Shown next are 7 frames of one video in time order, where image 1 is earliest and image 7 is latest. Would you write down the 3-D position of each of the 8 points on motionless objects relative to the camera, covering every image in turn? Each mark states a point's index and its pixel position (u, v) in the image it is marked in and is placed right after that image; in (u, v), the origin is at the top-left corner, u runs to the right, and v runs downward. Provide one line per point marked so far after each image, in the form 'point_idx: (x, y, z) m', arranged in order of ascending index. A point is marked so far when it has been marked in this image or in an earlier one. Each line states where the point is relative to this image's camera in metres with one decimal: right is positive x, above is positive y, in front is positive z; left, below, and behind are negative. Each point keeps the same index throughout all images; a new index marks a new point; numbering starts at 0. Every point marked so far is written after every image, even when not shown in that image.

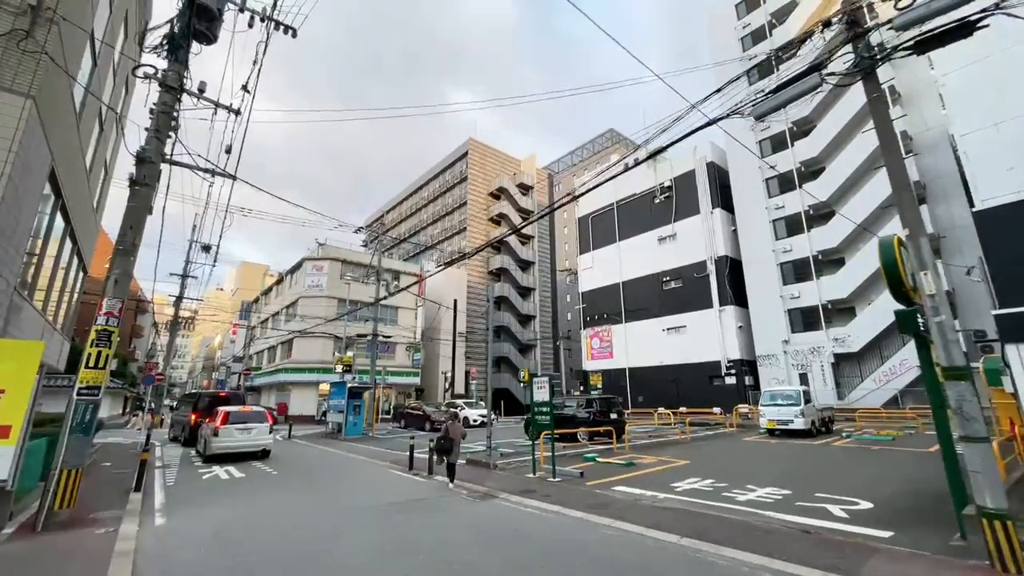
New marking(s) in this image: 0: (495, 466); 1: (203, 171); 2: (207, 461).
0: (-0.4, -4.5, +10.9) m
1: (-6.1, +2.3, +8.6) m
2: (-10.8, -5.9, +15.1) m
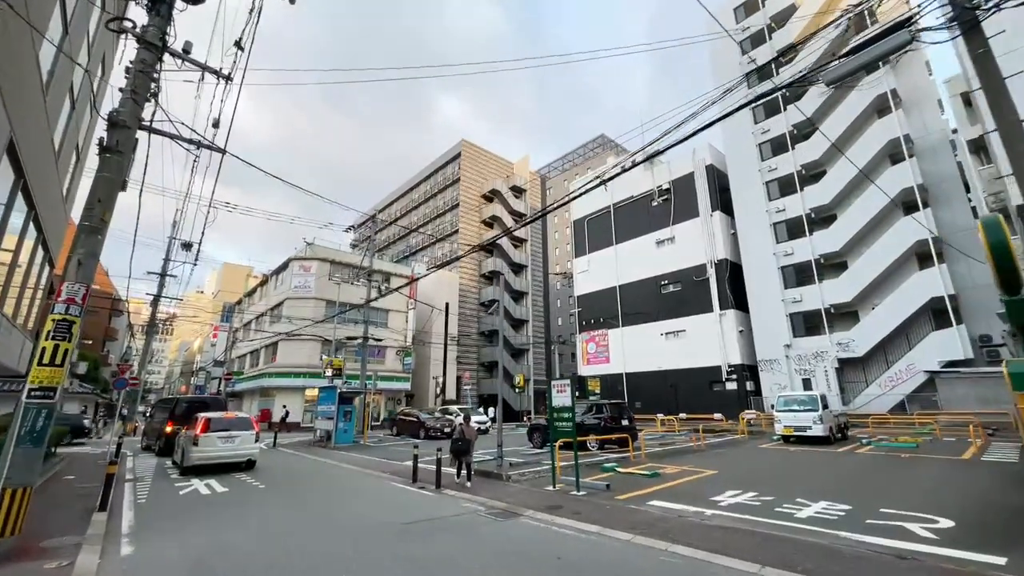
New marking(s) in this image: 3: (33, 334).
0: (-0.1, -4.4, +10.0) m
1: (-5.6, +2.5, +7.6) m
2: (-10.6, -5.7, +13.8) m
3: (-15.6, -1.4, +14.0) m
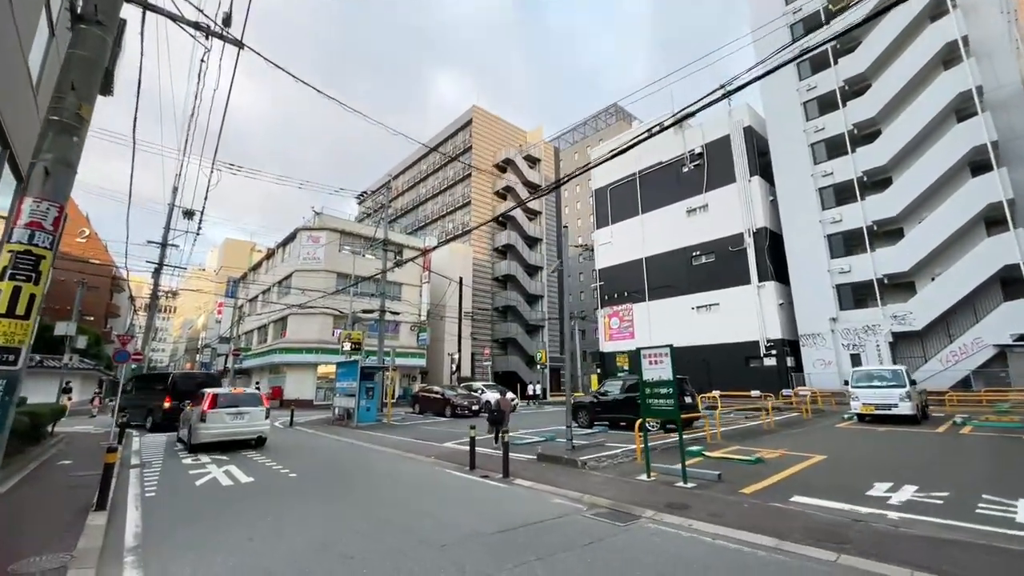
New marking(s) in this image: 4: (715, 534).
0: (+1.4, -3.4, +8.4) m
1: (-4.2, +3.4, +5.7) m
2: (-9.1, -4.6, +12.3) m
3: (-14.1, -0.3, +12.3) m
4: (+2.2, -2.7, +4.8) m
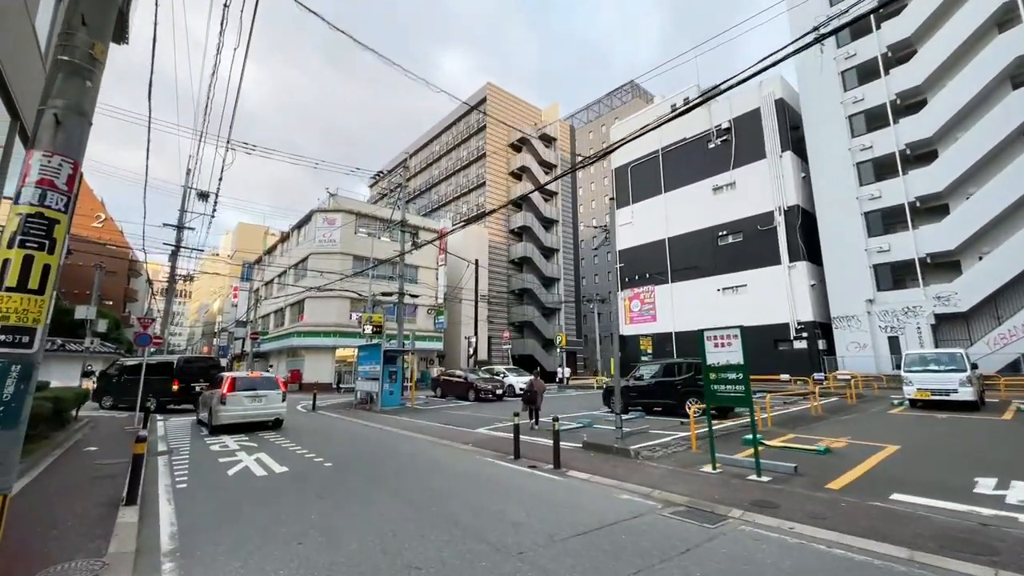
0: (+2.2, -3.0, +7.8) m
1: (-3.4, +3.7, +5.0) m
2: (-8.2, -4.1, +12.0) m
3: (-13.2, +0.2, +11.9) m
4: (+3.0, -2.4, +4.2) m
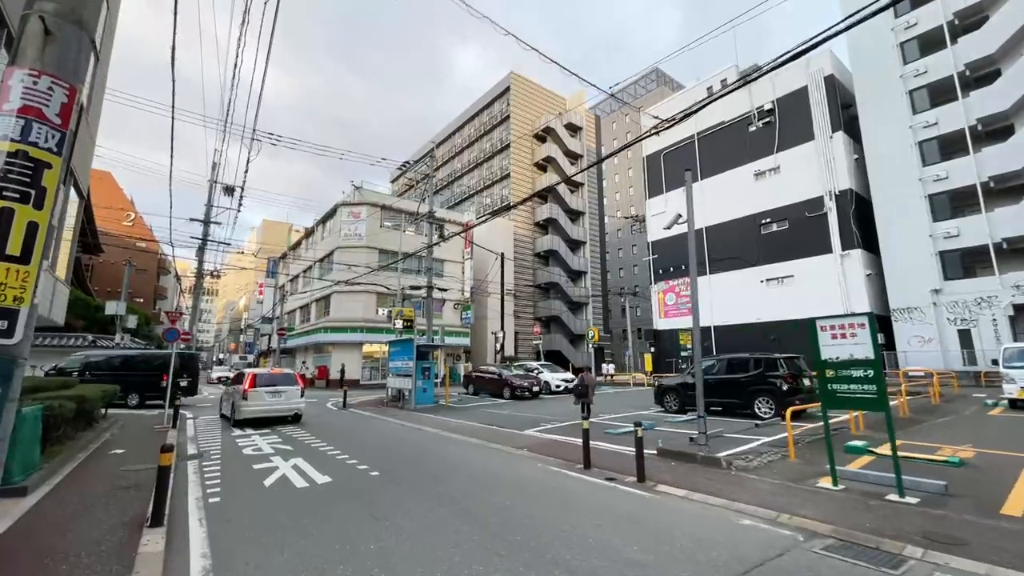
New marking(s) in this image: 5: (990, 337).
0: (+3.3, -2.7, +6.7) m
1: (-2.5, +3.9, +4.0) m
2: (-6.9, -3.8, +11.3) m
3: (-11.9, +0.4, +11.4) m
4: (+3.9, -2.2, +3.1) m
5: (+21.4, -2.2, +19.6) m
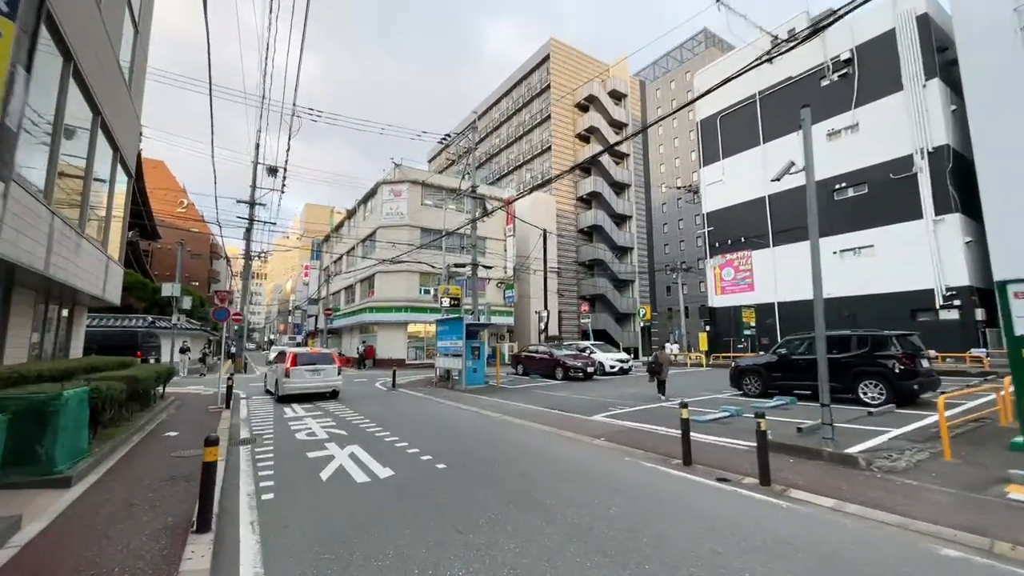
0: (+4.5, -2.2, +5.4) m
1: (-1.6, +4.2, +2.9) m
2: (-5.3, -3.2, +10.9) m
3: (-10.4, +1.0, +11.2) m
4: (+4.7, -1.8, +1.7) m
5: (+23.5, -0.9, +16.8) m
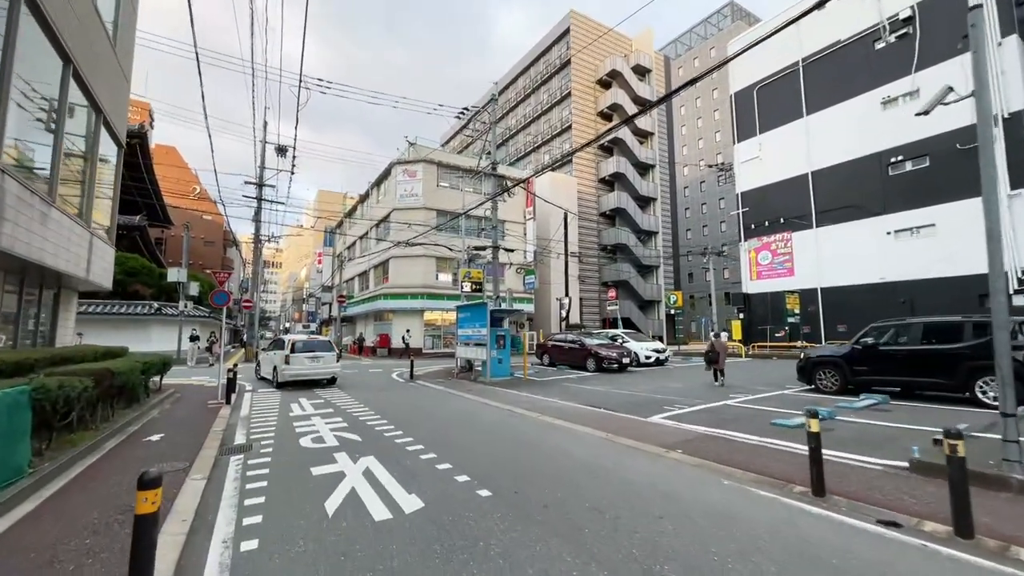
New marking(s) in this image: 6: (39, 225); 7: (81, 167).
0: (+5.1, -1.9, +3.8) m
1: (-1.1, +4.4, +1.3) m
2: (-4.5, -2.8, +9.6) m
3: (-9.6, +1.4, +9.9) m
4: (+5.3, -1.6, +0.1) m
5: (+24.5, -0.2, +14.6) m
6: (-8.1, +1.0, +7.6) m
7: (-9.5, +2.6, +9.8) m
